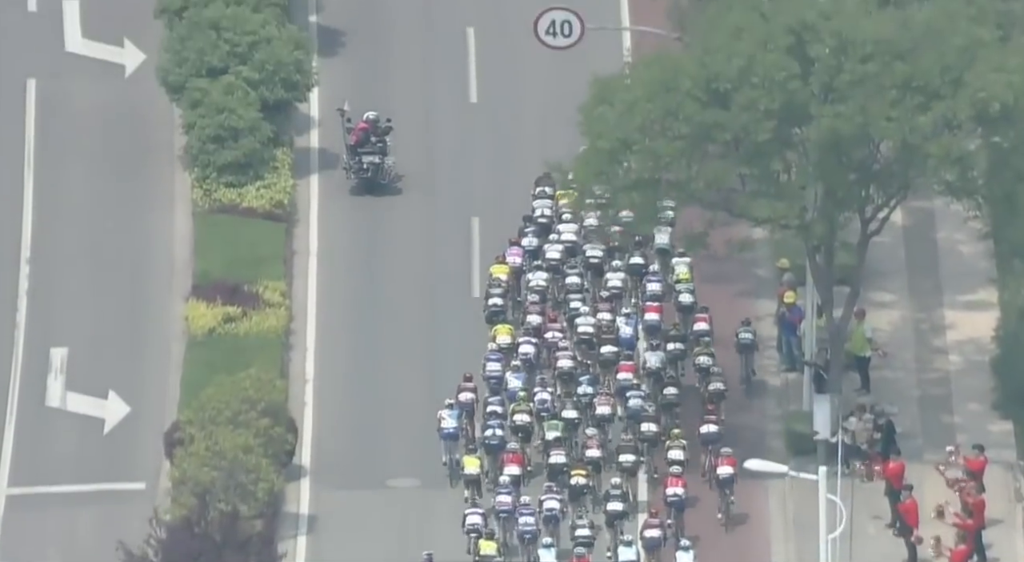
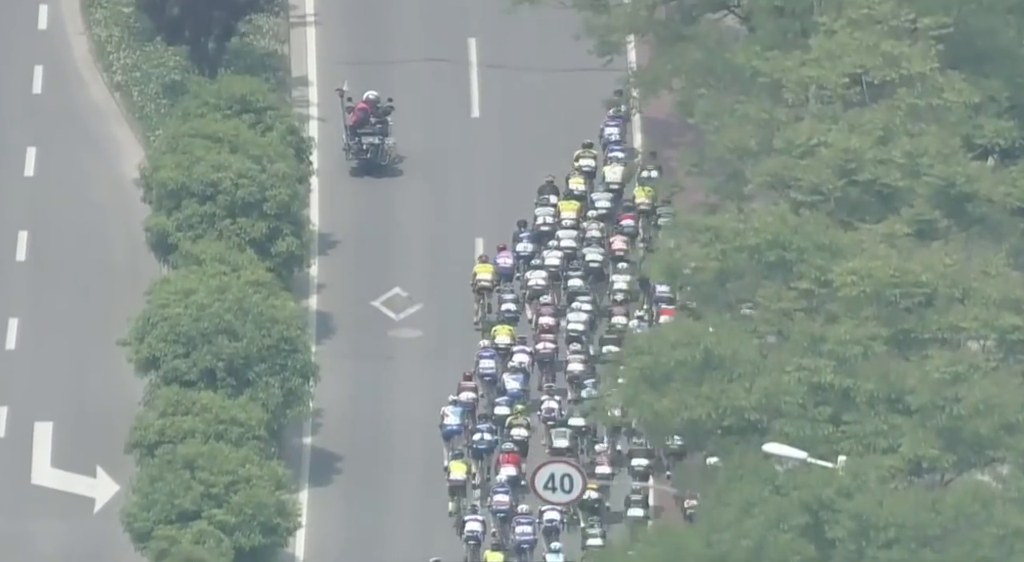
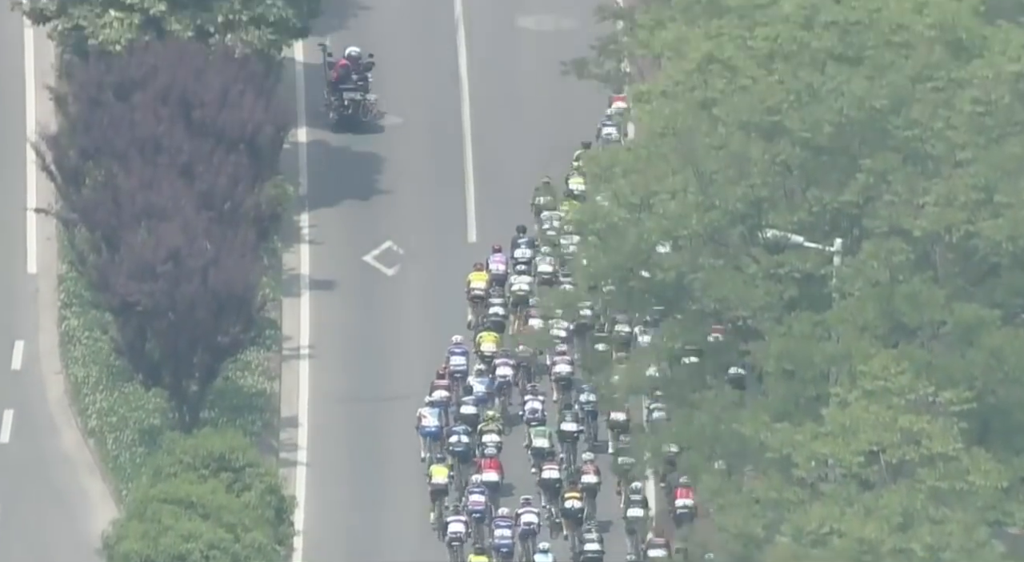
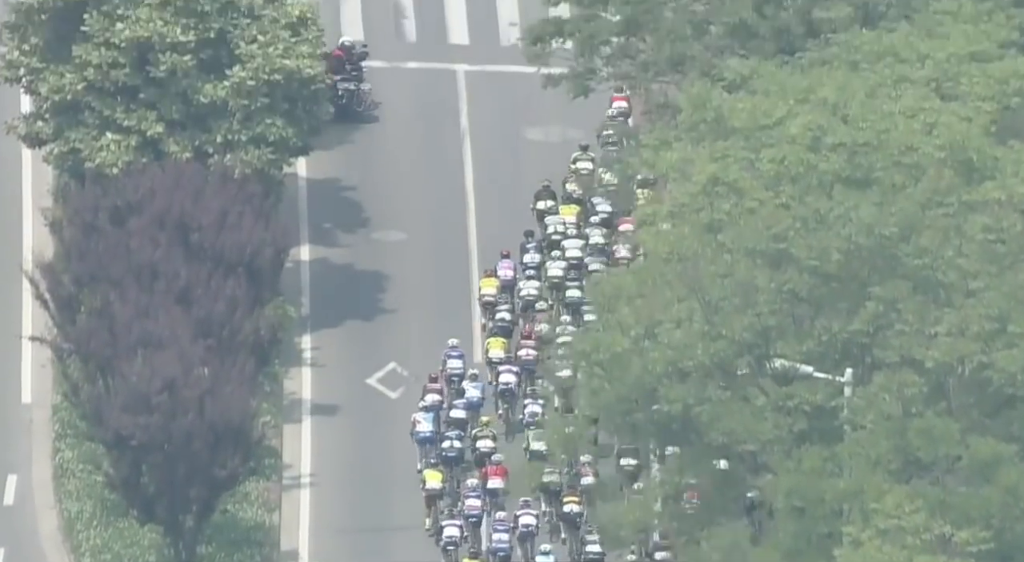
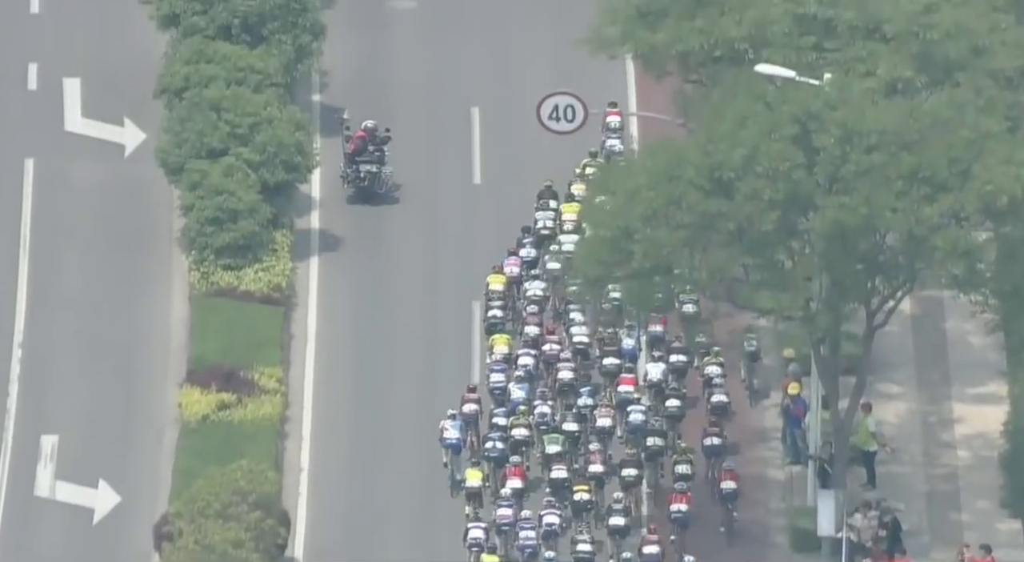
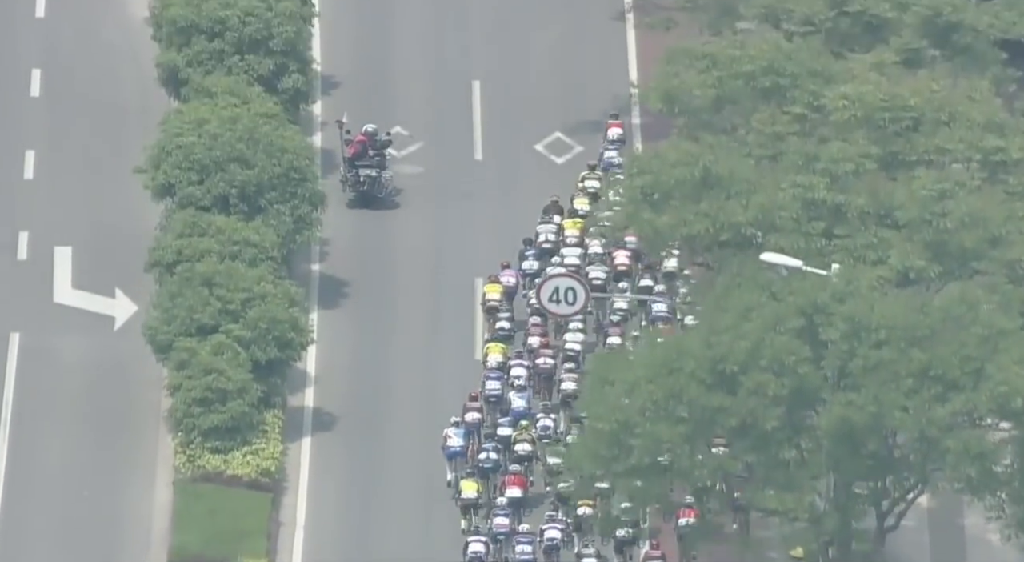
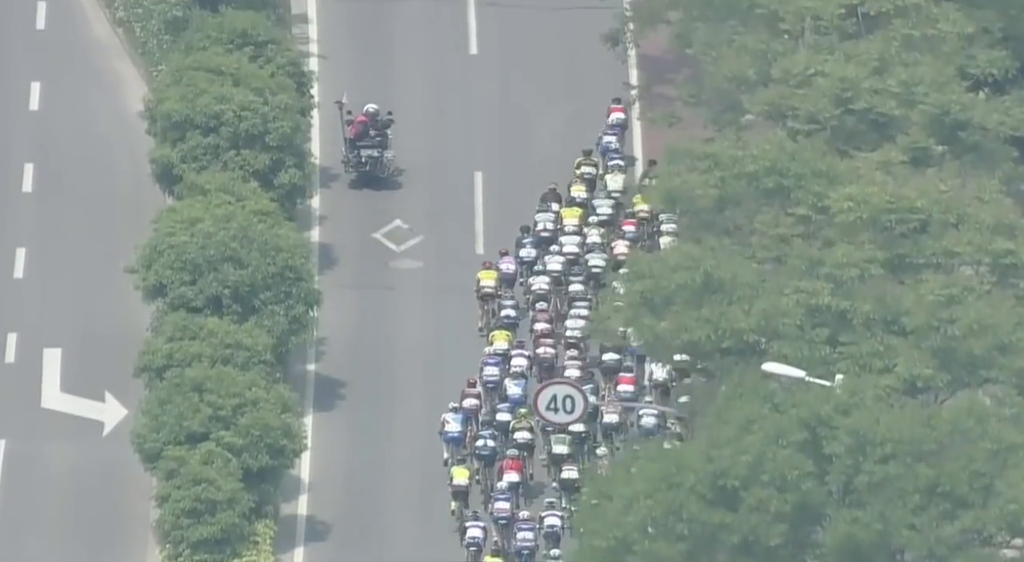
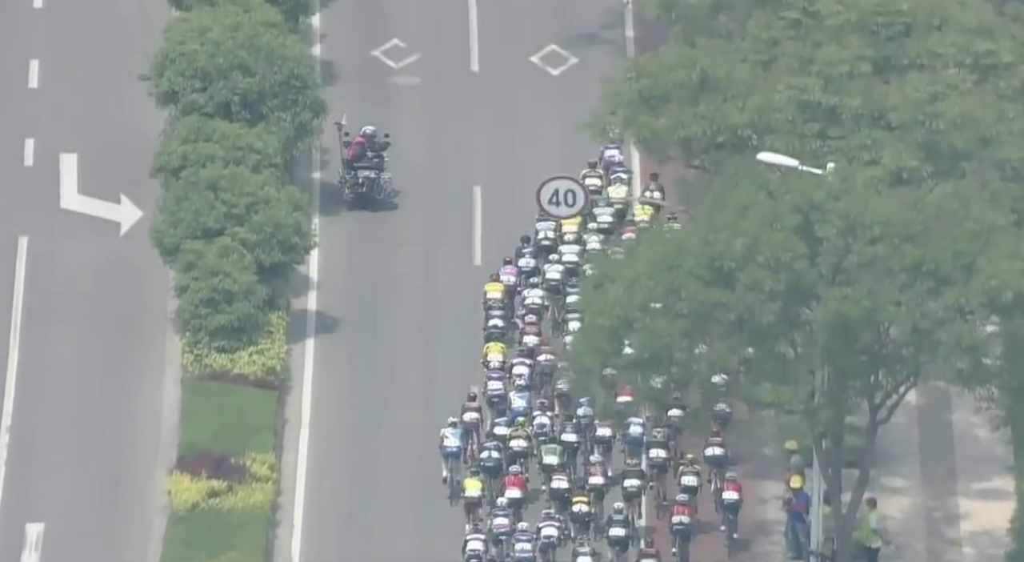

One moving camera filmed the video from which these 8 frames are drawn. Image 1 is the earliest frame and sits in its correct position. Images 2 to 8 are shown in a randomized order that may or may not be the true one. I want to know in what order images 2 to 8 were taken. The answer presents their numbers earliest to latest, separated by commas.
5, 8, 6, 7, 2, 3, 4
